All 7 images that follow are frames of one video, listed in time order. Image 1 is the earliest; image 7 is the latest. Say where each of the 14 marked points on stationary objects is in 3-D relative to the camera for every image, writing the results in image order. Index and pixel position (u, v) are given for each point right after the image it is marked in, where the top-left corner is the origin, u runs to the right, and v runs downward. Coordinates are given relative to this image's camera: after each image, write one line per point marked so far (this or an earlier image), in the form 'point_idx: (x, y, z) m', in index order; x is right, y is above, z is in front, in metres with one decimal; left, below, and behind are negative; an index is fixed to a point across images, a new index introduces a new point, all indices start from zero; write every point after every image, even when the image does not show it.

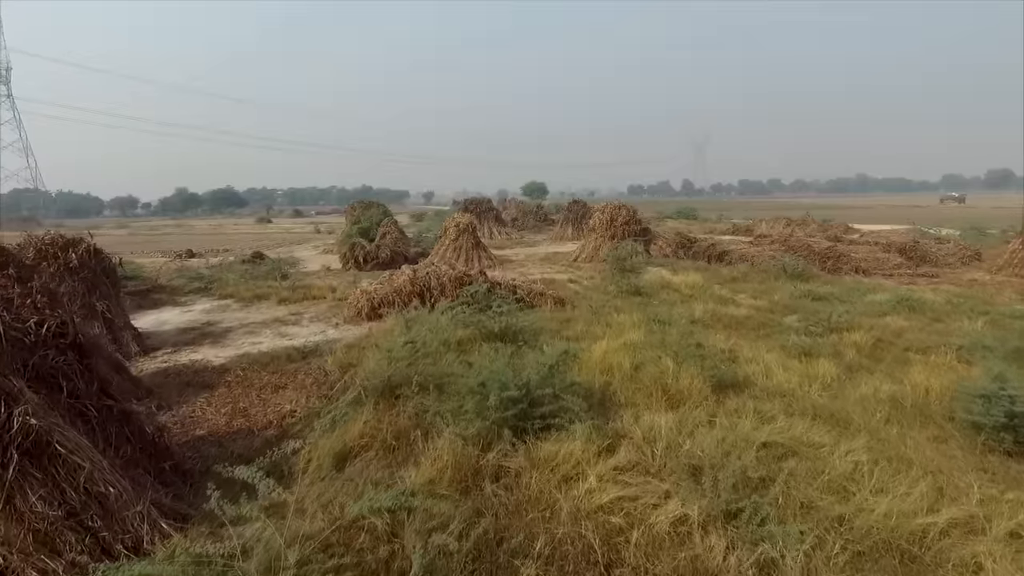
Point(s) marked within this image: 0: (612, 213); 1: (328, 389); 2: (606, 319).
0: (+2.0, +1.5, +15.8) m
1: (-1.3, -0.7, +5.4) m
2: (+0.9, -0.3, +7.8) m
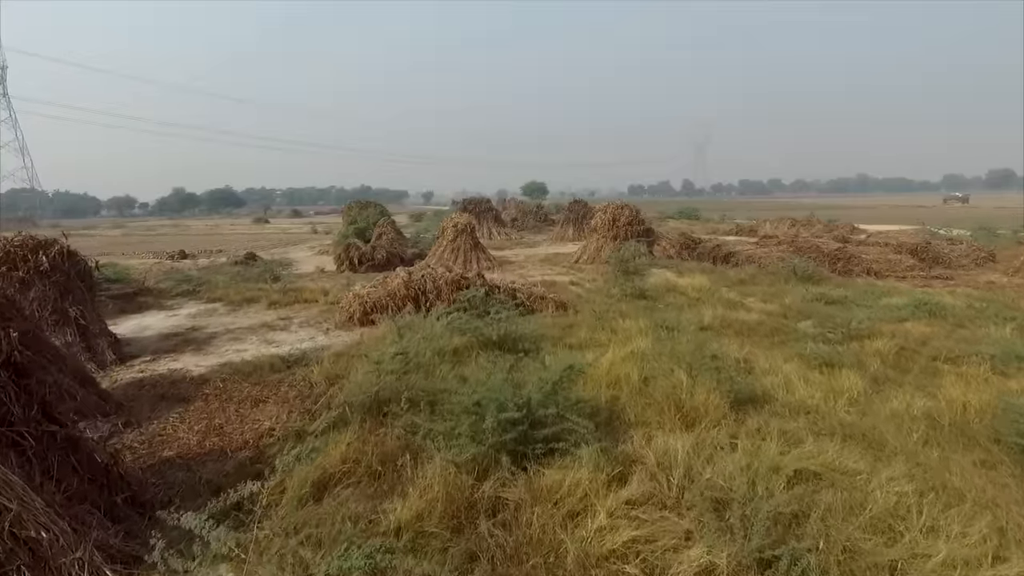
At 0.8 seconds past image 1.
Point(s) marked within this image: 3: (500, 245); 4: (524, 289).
0: (+2.0, +1.5, +15.4) m
1: (-1.3, -0.7, +5.0) m
2: (+0.9, -0.4, +7.4) m
3: (-0.3, +1.1, +19.8) m
4: (+0.1, 0.0, +9.3) m
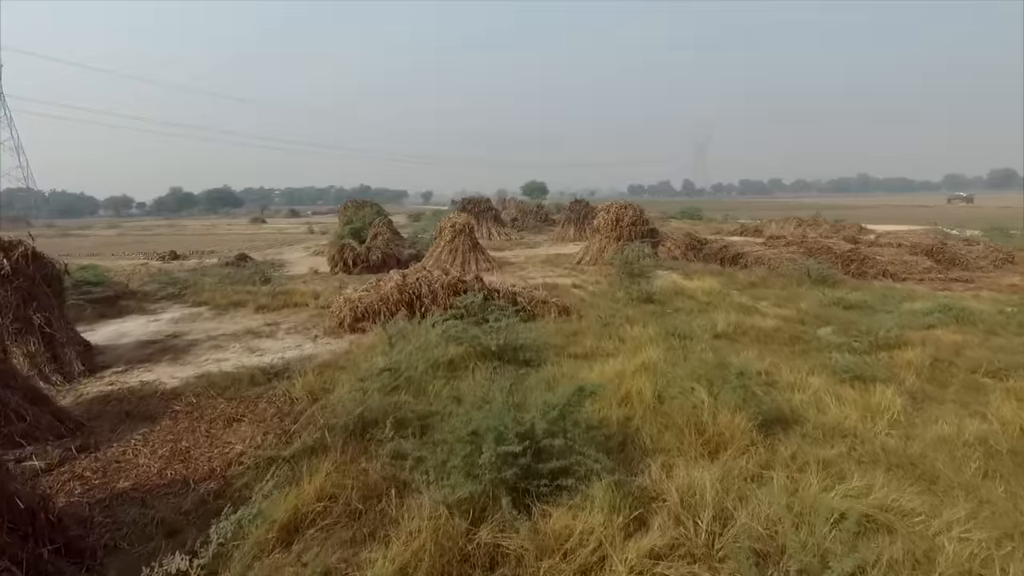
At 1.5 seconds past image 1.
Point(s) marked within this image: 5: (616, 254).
0: (+2.0, +1.4, +14.9) m
1: (-1.3, -0.8, +4.5) m
2: (+0.9, -0.4, +6.9) m
3: (-0.3, +1.0, +19.3) m
4: (+0.1, -0.1, +8.8) m
5: (+1.8, +0.6, +13.9) m
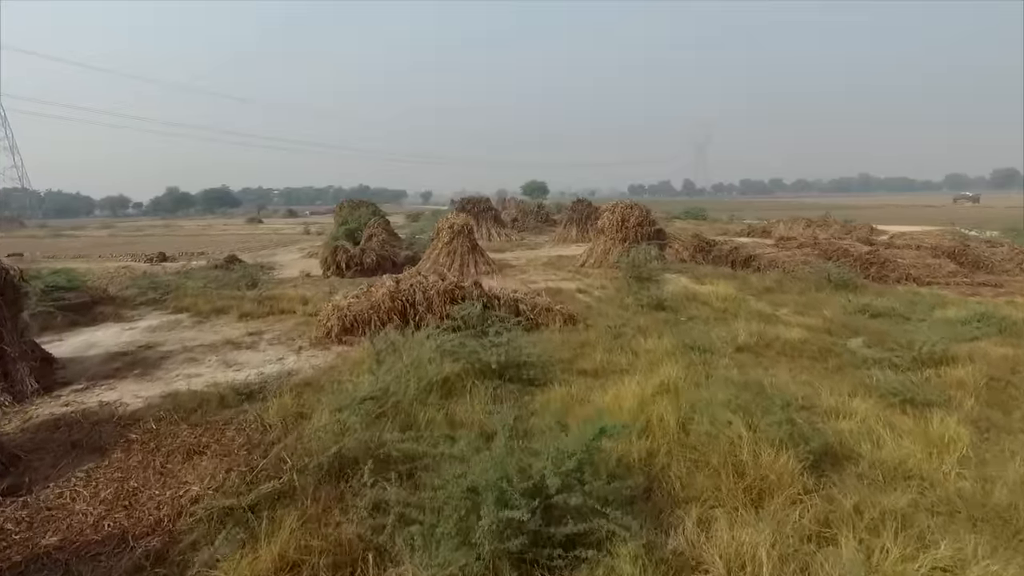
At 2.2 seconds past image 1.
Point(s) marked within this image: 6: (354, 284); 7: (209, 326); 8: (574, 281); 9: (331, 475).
0: (+2.0, +1.4, +14.3) m
1: (-1.2, -0.8, +3.9) m
2: (+0.9, -0.5, +6.3) m
3: (-0.3, +1.0, +18.7) m
4: (+0.2, -0.1, +8.2) m
5: (+1.8, +0.5, +13.3) m
6: (-2.2, +0.1, +11.0) m
7: (-3.2, -0.4, +8.4) m
8: (+0.9, +0.1, +11.7) m
9: (-0.8, -0.8, +3.3) m
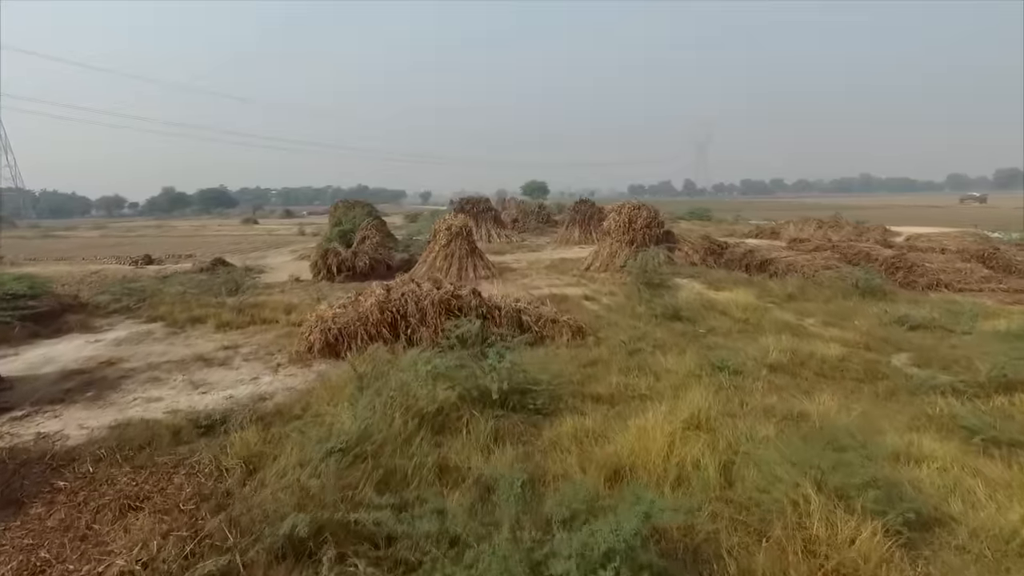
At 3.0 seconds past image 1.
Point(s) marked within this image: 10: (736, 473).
0: (+2.0, +1.3, +13.5) m
1: (-1.2, -0.9, +3.2) m
2: (+1.0, -0.5, +5.5) m
3: (-0.3, +0.9, +18.0) m
4: (+0.2, -0.2, +7.4) m
5: (+1.8, +0.4, +12.5) m
6: (-2.2, 0.0, +10.3) m
7: (-3.2, -0.5, +7.7) m
8: (+0.9, 0.0, +11.0) m
9: (-0.7, -0.9, +2.6) m
10: (+0.9, -0.7, +3.3) m
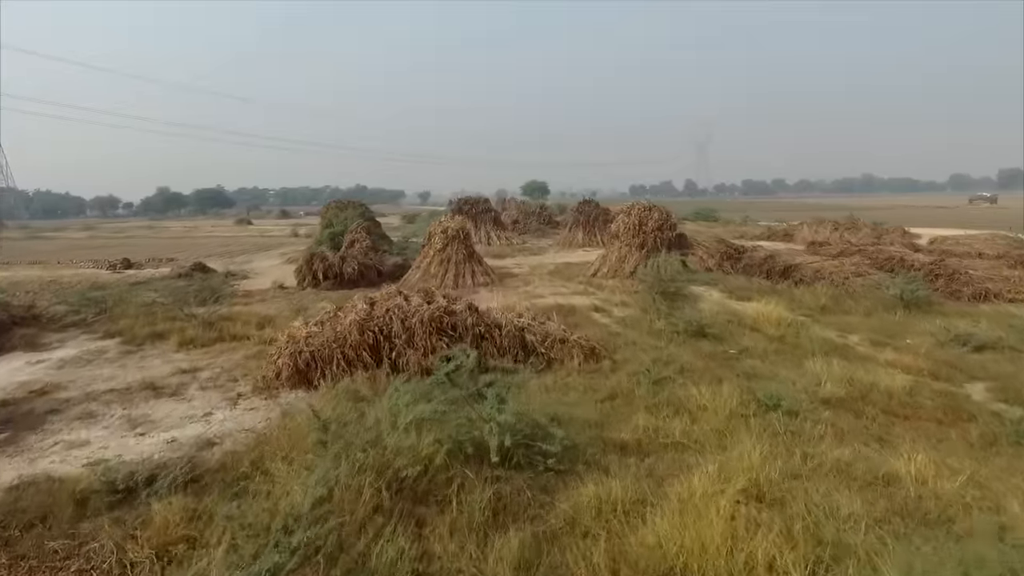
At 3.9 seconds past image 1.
0: (+2.0, +1.2, +12.6) m
1: (-1.2, -1.0, +2.2) m
2: (+1.0, -0.7, +4.6) m
3: (-0.3, +0.8, +17.0) m
4: (+0.2, -0.3, +6.5) m
5: (+1.9, +0.3, +11.6) m
6: (-2.2, -0.1, +9.3) m
7: (-3.2, -0.6, +6.8) m
8: (+1.0, -0.1, +10.0) m
9: (-0.7, -1.0, +1.7) m
10: (+1.0, -0.8, +2.4) m
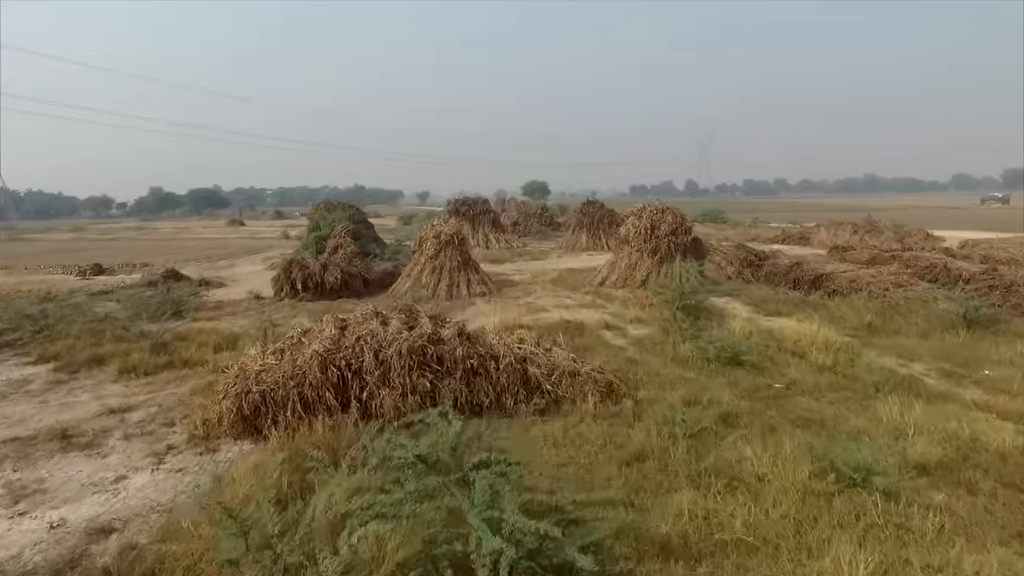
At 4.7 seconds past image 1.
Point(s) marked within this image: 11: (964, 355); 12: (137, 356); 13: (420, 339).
0: (+2.0, +1.0, +11.5) m
1: (-1.2, -1.2, +1.1) m
2: (+1.0, -0.8, +3.5) m
3: (-0.3, +0.6, +15.9) m
4: (+0.2, -0.4, +5.4) m
5: (+1.9, +0.2, +10.5) m
6: (-2.2, -0.3, +8.2) m
7: (-3.2, -0.7, +5.7) m
8: (+0.9, -0.2, +8.9) m
9: (-0.7, -1.1, +0.6) m
10: (+1.0, -1.0, +1.3) m
11: (+3.4, -0.5, +6.0) m
12: (-3.1, -0.6, +6.5) m
13: (-0.6, -0.3, +4.9) m
